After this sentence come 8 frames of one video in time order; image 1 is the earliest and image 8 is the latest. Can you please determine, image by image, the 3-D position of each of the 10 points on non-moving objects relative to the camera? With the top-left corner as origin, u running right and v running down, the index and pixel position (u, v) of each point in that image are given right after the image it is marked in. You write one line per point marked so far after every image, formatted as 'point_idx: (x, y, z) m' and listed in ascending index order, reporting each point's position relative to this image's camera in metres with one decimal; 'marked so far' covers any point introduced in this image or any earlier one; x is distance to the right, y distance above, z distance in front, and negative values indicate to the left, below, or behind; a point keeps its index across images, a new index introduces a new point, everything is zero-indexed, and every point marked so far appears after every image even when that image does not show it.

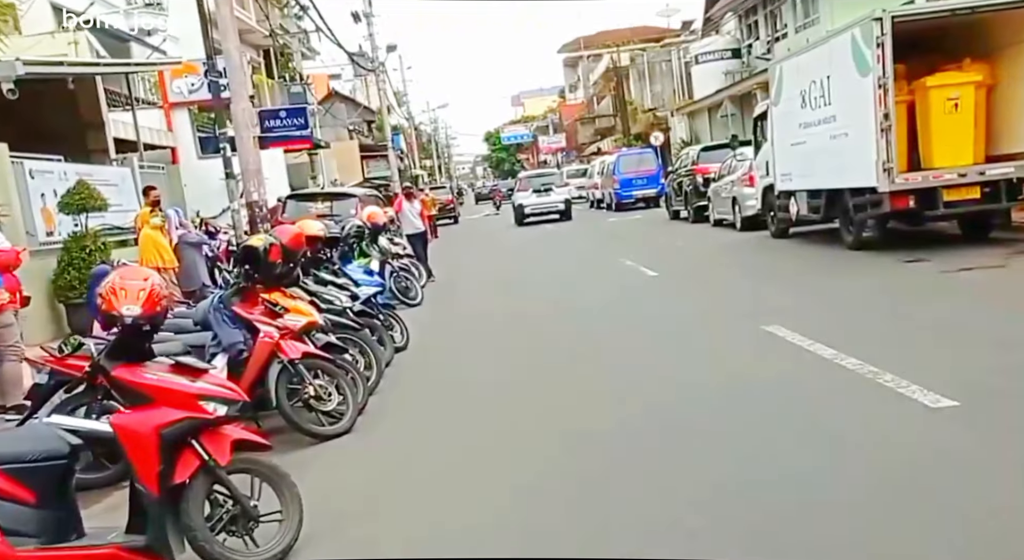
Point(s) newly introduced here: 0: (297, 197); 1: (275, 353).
0: (-4.3, +1.7, +18.5) m
1: (-1.6, -0.5, +6.0) m
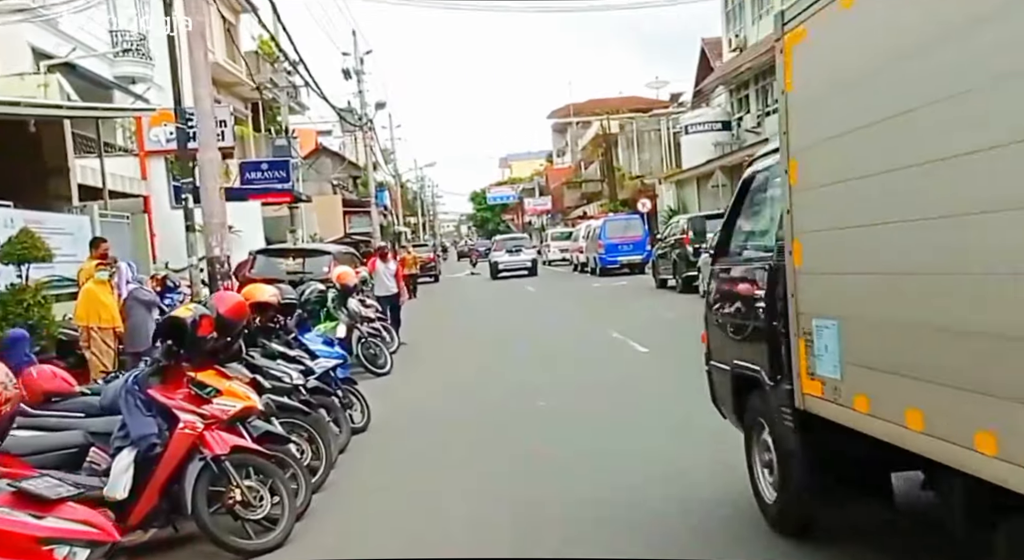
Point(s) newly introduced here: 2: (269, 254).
0: (-4.7, +0.5, +17.6) m
1: (-1.7, -0.9, +5.0) m
2: (-4.6, +0.5, +17.5) m
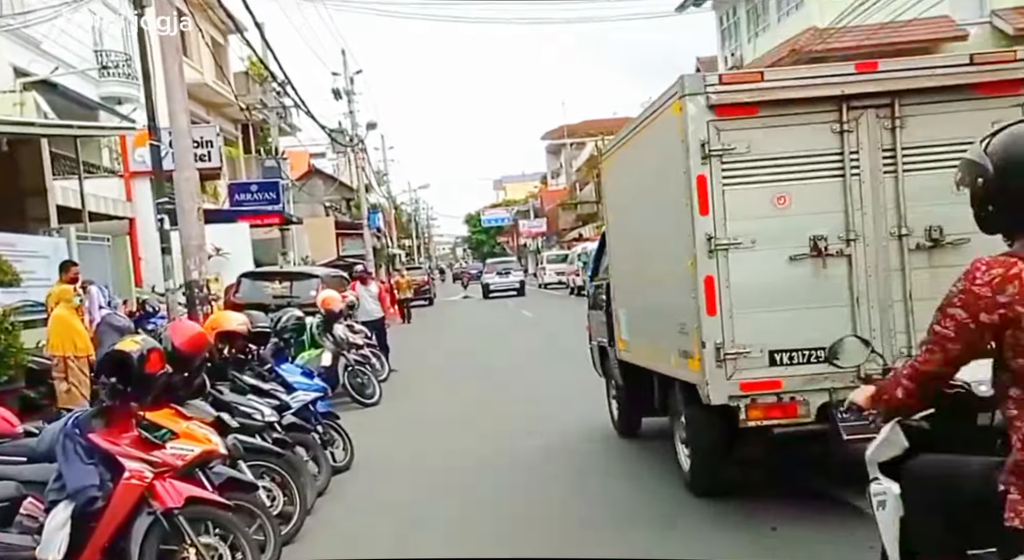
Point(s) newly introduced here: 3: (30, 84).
0: (-4.8, +0.1, +16.9) m
1: (-1.8, -1.1, +4.4) m
2: (-4.7, +0.1, +16.9) m
3: (-10.4, +4.2, +19.6) m
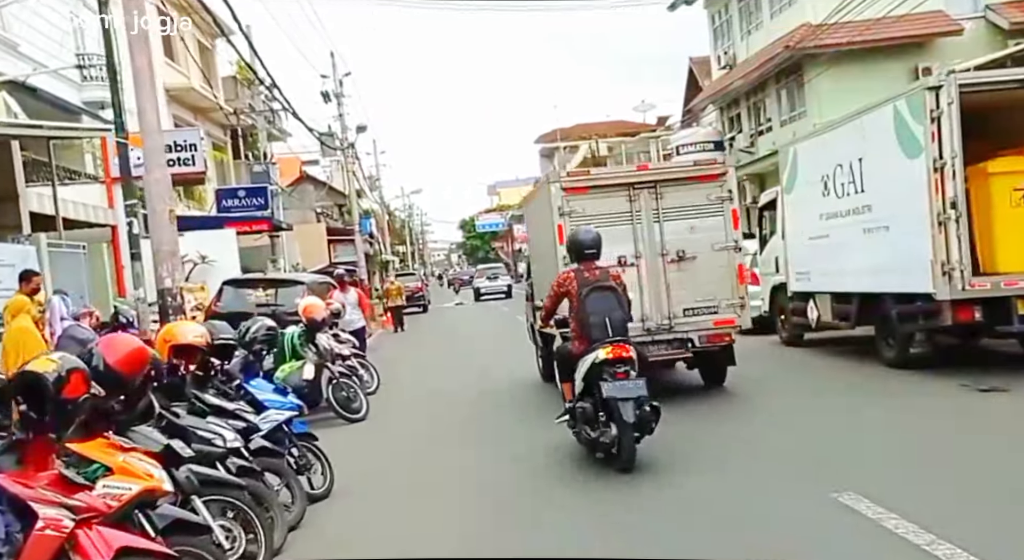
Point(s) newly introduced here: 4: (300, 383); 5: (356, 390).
0: (-4.9, -0.1, +16.2) m
1: (-1.8, -1.1, +3.6) m
2: (-4.8, -0.1, +16.1) m
3: (-10.5, +4.0, +18.8) m
4: (-2.6, -1.2, +11.0) m
5: (-2.0, -1.4, +11.6) m
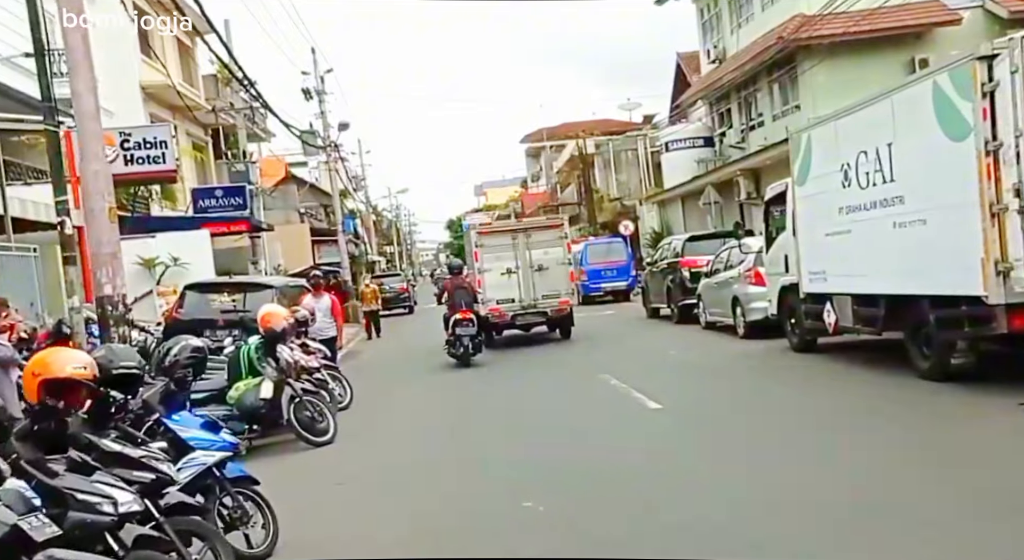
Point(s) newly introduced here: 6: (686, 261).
0: (-5.1, -0.1, +14.9) m
1: (-1.8, -1.1, +2.3) m
2: (-5.0, -0.2, +14.8) m
3: (-10.8, +3.9, +17.5) m
4: (-2.7, -1.3, +9.7) m
5: (-2.2, -1.5, +10.3) m
6: (+3.6, +0.4, +18.8) m
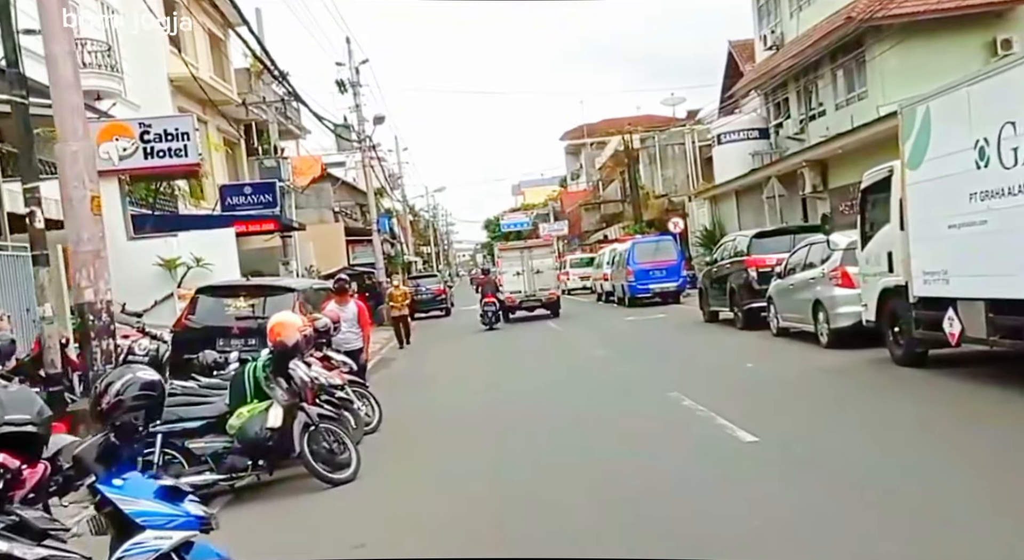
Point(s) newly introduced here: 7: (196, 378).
0: (-4.4, -0.2, +13.3) m
1: (-1.6, -1.2, +0.6) m
2: (-4.3, -0.2, +13.3) m
3: (-9.9, +3.8, +16.1) m
4: (-2.2, -1.3, +8.0) m
5: (-1.6, -1.5, +8.6) m
6: (+4.5, +0.4, +16.9) m
7: (-3.4, -1.1, +9.9) m
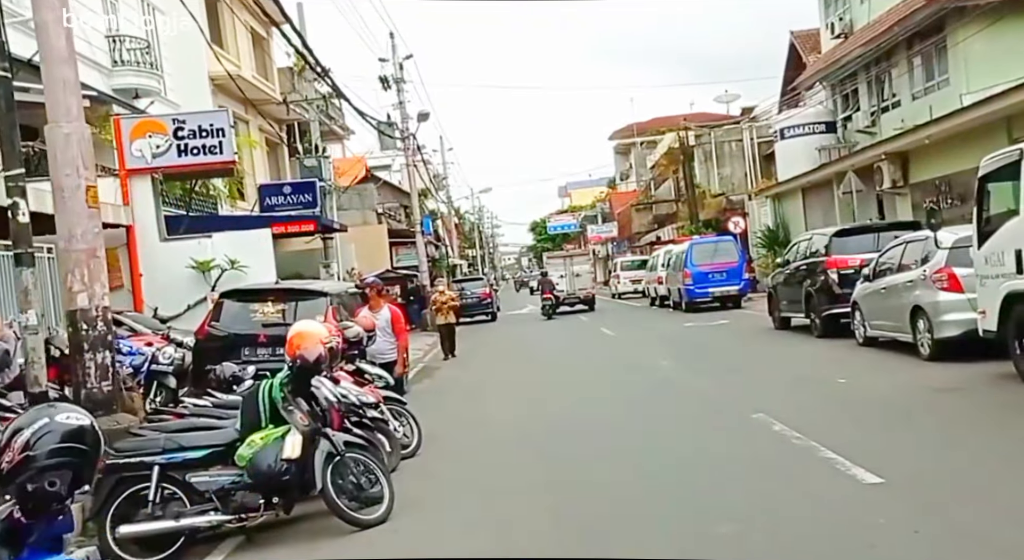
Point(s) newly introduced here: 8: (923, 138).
0: (-3.6, -0.2, +12.1) m
1: (-1.5, -1.2, -0.7) m
2: (-3.6, -0.2, +12.1) m
3: (-9.1, +3.8, +15.2) m
4: (-1.7, -1.4, +6.7) m
5: (-1.1, -1.5, +7.3) m
6: (+5.4, +0.3, +15.3) m
7: (-2.9, -1.1, +8.7) m
8: (+8.6, +3.0, +19.1) m
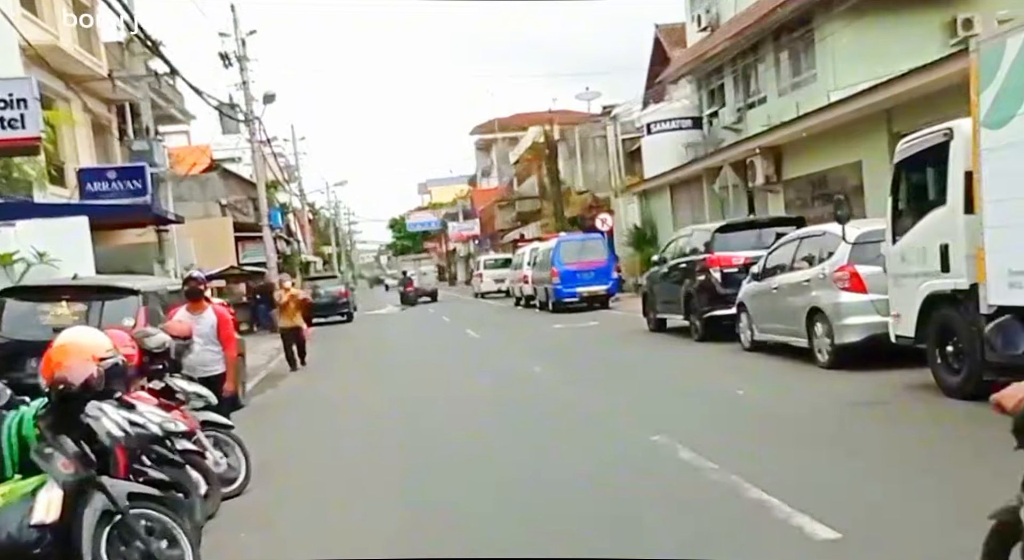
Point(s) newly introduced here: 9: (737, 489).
0: (-5.2, -0.2, +9.7) m
1: (-1.2, -1.1, -2.6) m
2: (-5.2, -0.2, +9.7) m
3: (-11.1, +3.9, +12.0) m
4: (-2.5, -1.3, +4.7) m
5: (-2.0, -1.5, +5.4) m
6: (+3.2, +0.3, +14.2) m
7: (-4.0, -1.0, +6.5) m
8: (+5.8, +3.0, +18.5) m
9: (+1.6, -1.5, +6.8) m
